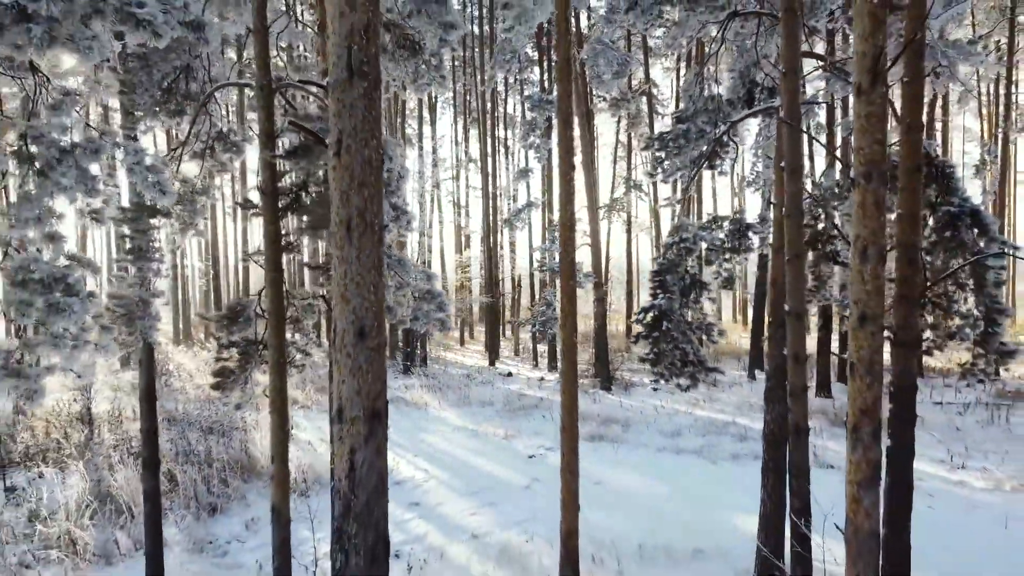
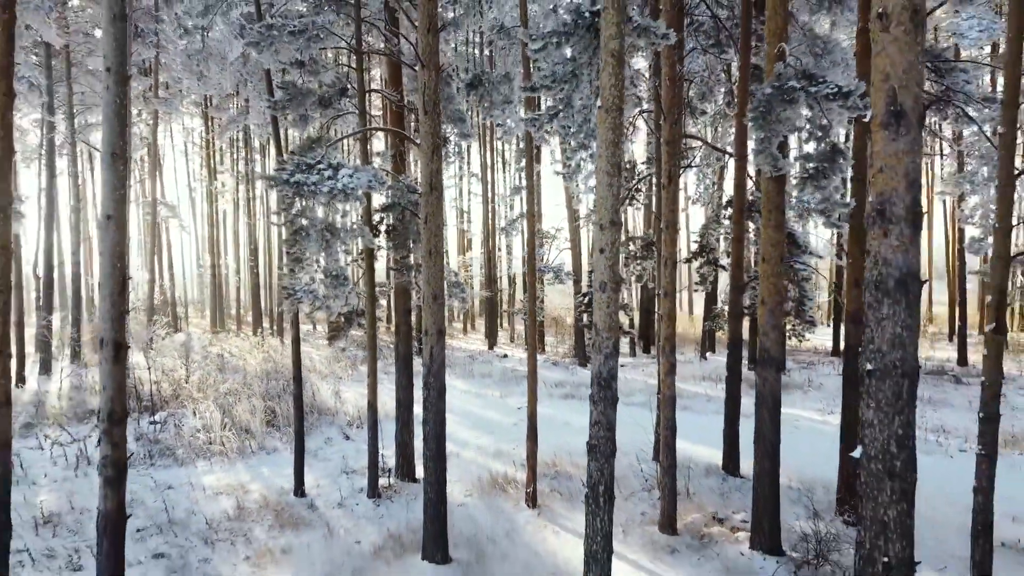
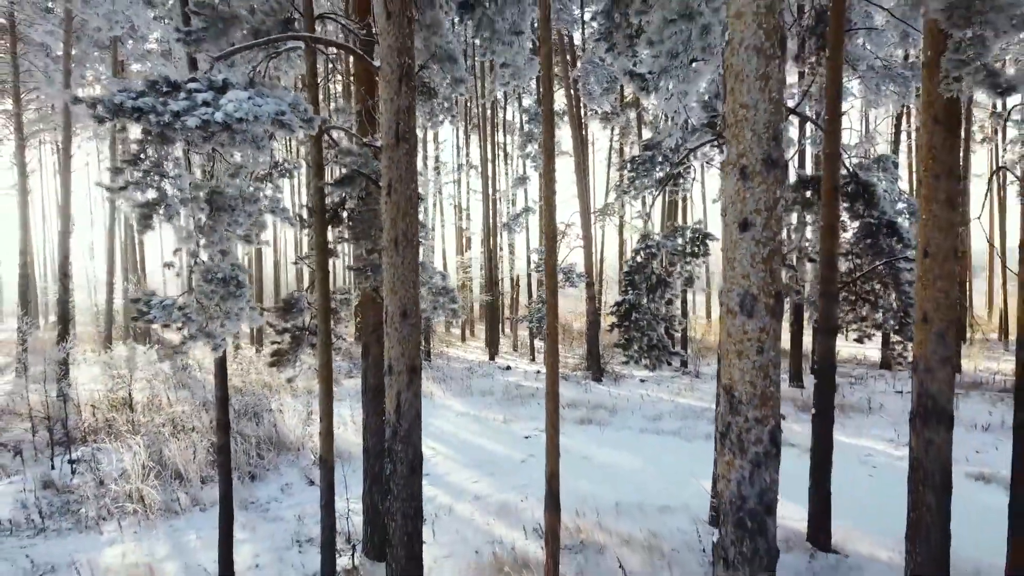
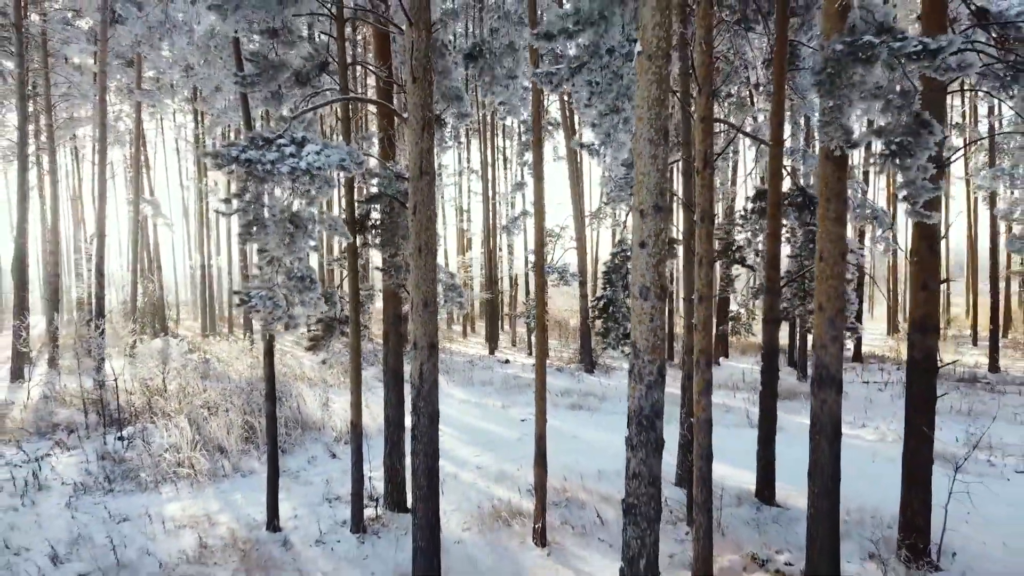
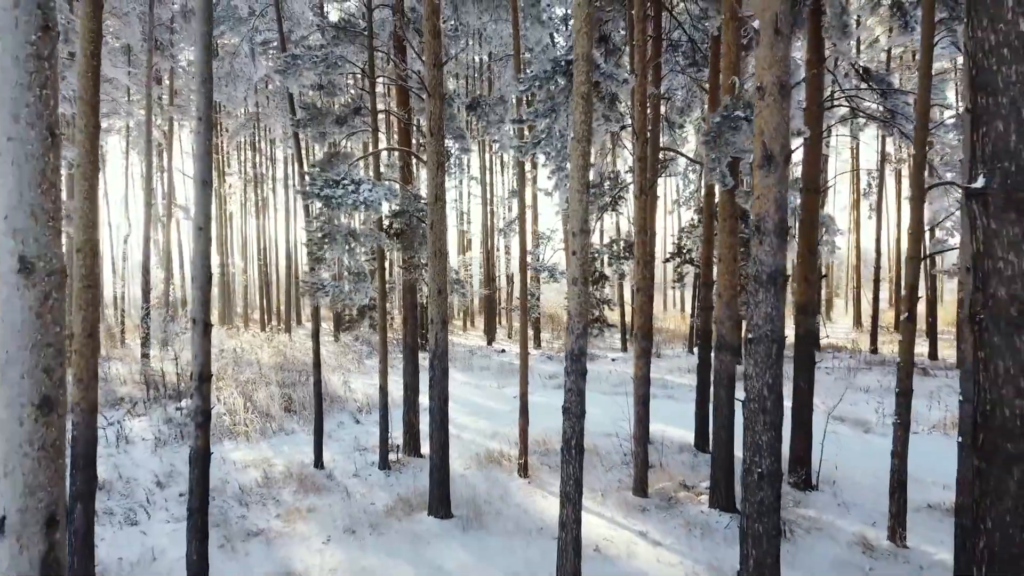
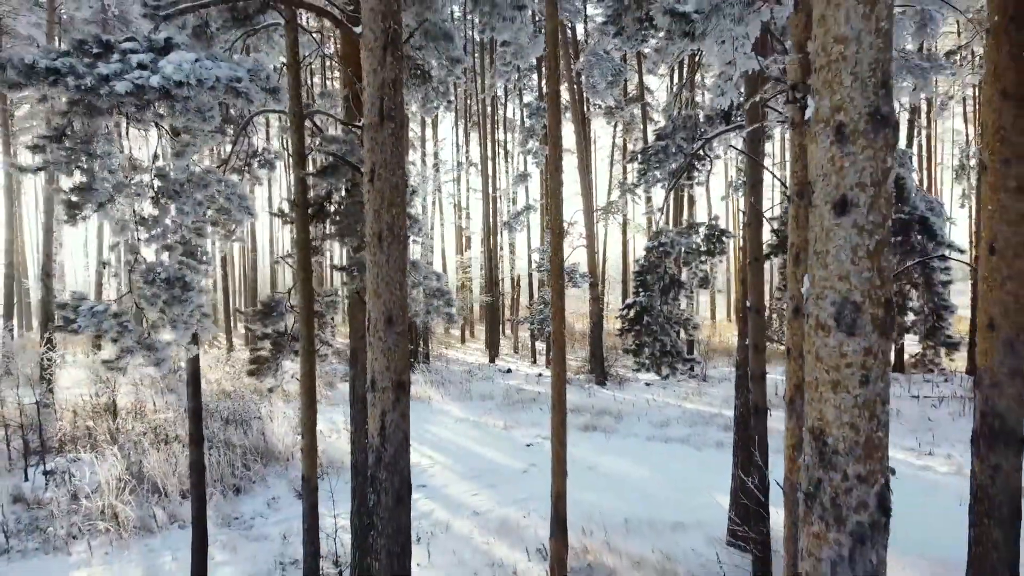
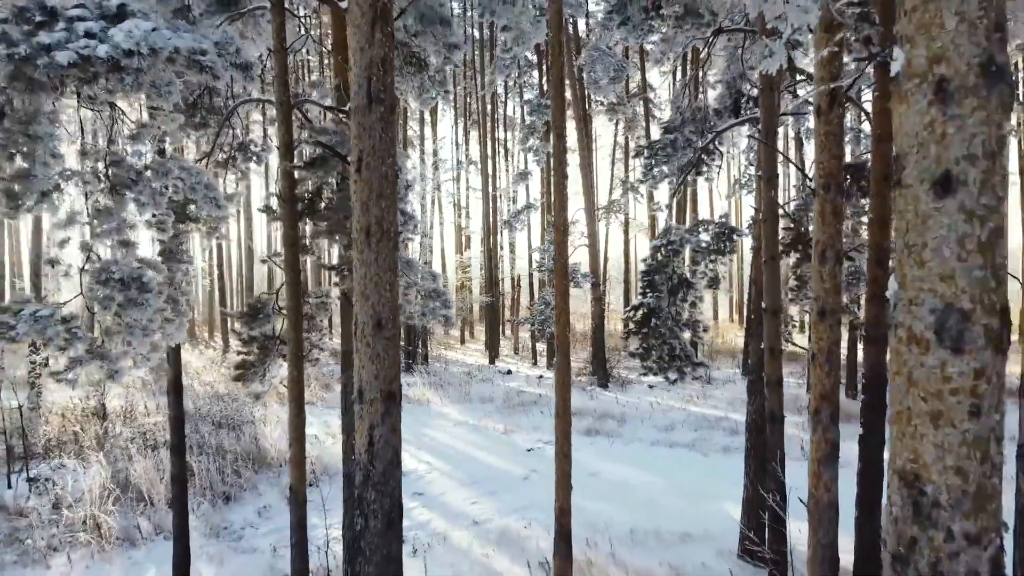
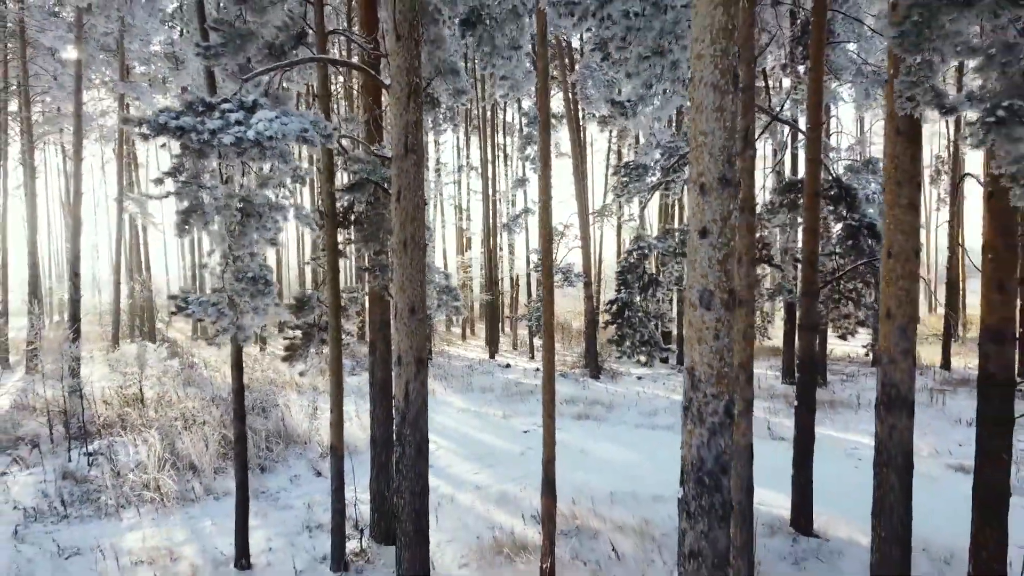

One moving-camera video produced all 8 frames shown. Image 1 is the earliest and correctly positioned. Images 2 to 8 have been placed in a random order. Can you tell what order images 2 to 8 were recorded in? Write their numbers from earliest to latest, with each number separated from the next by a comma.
7, 6, 3, 8, 4, 2, 5
